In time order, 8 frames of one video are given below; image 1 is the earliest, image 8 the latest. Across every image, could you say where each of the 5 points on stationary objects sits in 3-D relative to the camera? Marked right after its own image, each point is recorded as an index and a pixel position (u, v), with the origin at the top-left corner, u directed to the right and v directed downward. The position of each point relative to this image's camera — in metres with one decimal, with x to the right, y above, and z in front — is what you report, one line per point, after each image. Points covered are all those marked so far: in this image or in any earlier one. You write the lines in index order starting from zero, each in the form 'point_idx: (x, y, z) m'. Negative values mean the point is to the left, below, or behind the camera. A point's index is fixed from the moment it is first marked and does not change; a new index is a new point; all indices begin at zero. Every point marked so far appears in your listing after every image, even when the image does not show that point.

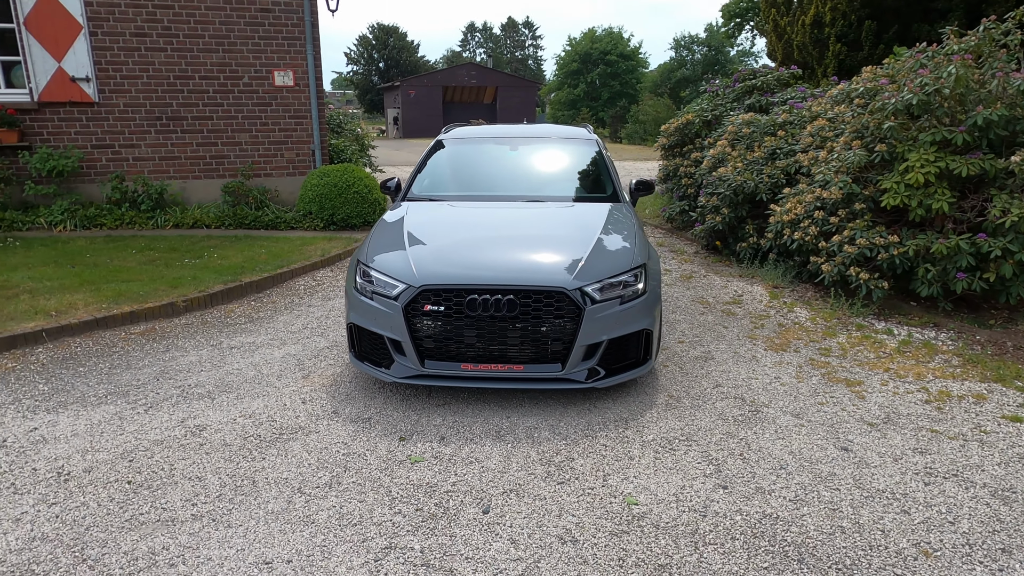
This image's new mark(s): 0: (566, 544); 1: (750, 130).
0: (+0.2, -1.0, +2.5) m
1: (+2.7, +1.8, +7.5) m
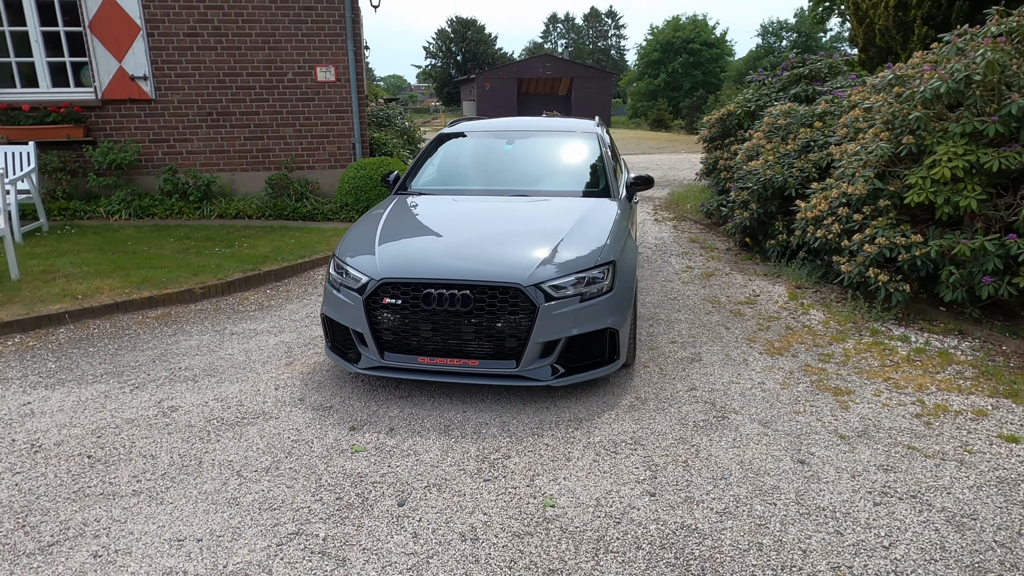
0: (-0.2, -0.9, +2.5) m
1: (+3.0, +1.8, +7.1) m
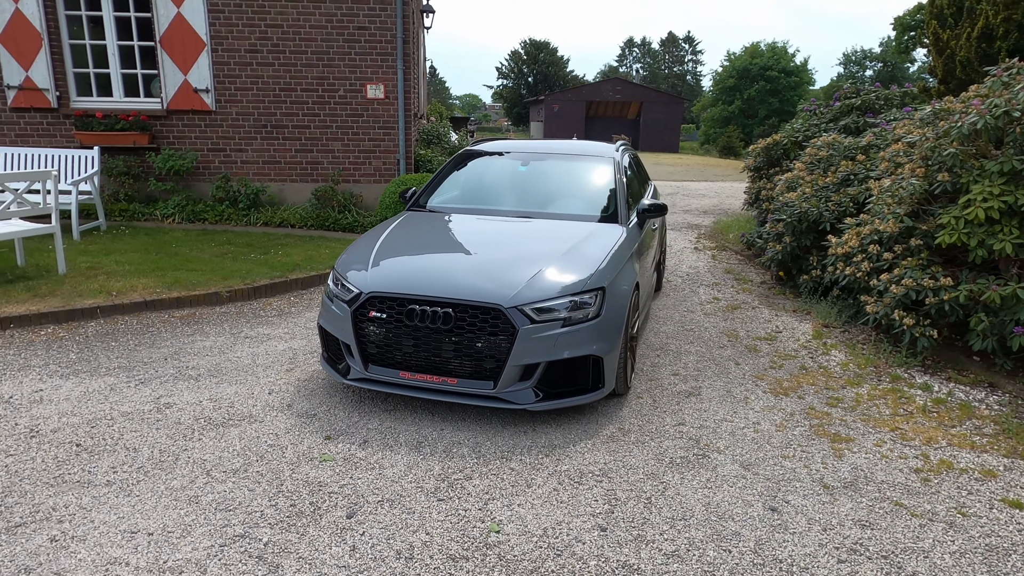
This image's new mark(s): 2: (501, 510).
0: (-0.4, -1.0, +2.5) m
1: (+3.3, +1.4, +6.8) m
2: (-0.1, -0.9, +2.8) m
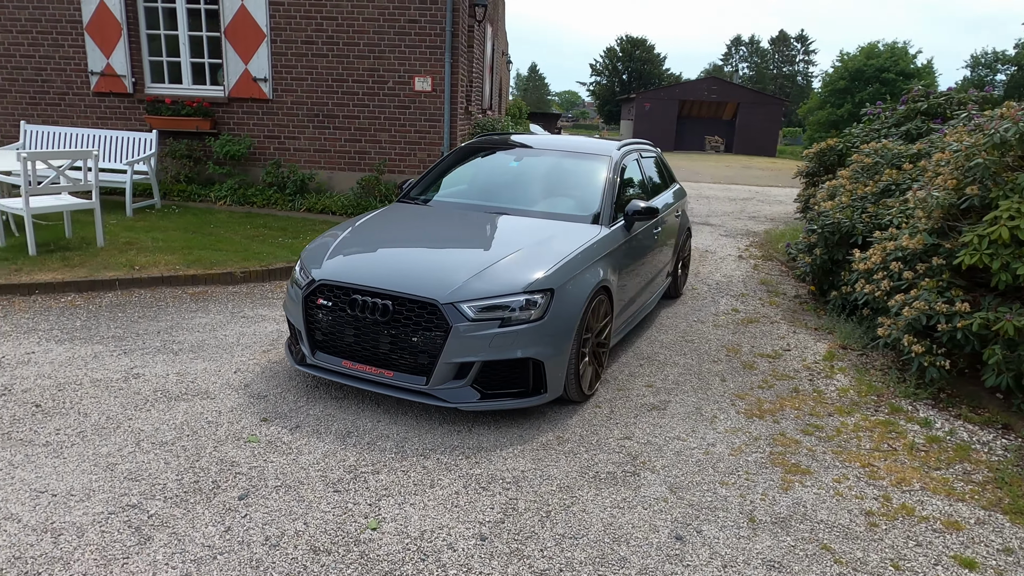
0: (-0.9, -1.0, +2.5) m
1: (+3.5, +1.2, +6.3) m
2: (-0.5, -0.9, +2.8) m
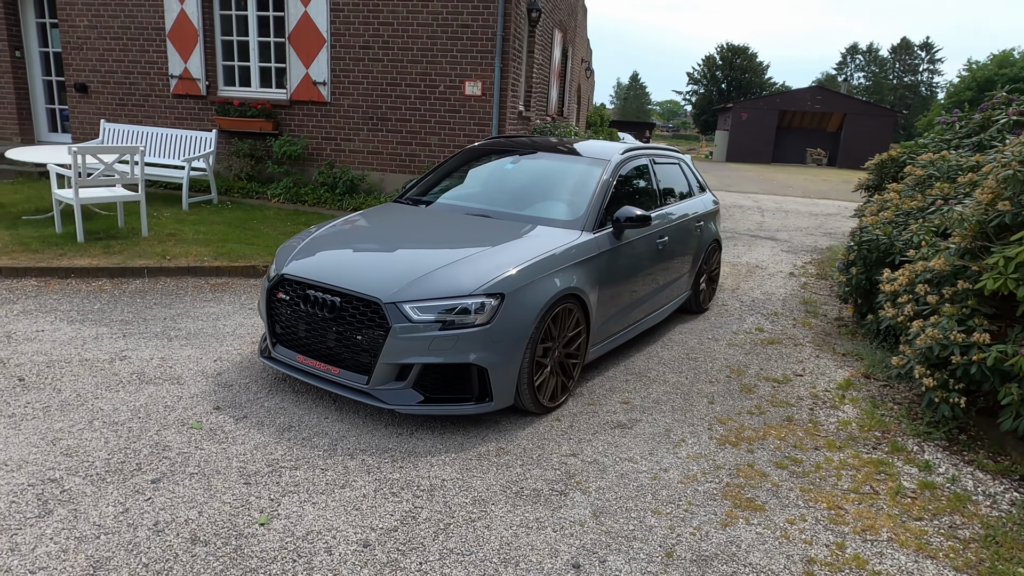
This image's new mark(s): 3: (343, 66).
0: (-1.4, -0.9, +2.5) m
1: (+3.6, +1.0, +5.7) m
2: (-0.9, -0.9, +2.7) m
3: (-2.5, +3.3, +9.8) m
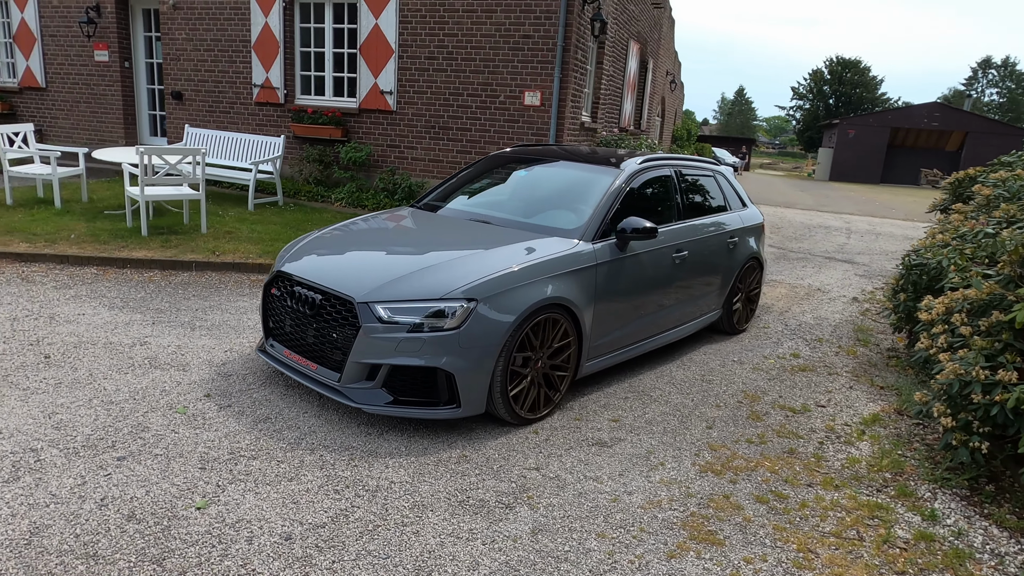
0: (-1.7, -0.9, +2.6) m
1: (+3.8, +0.7, +5.1) m
2: (-1.2, -0.9, +2.8) m
3: (-1.6, +3.2, +10.0) m
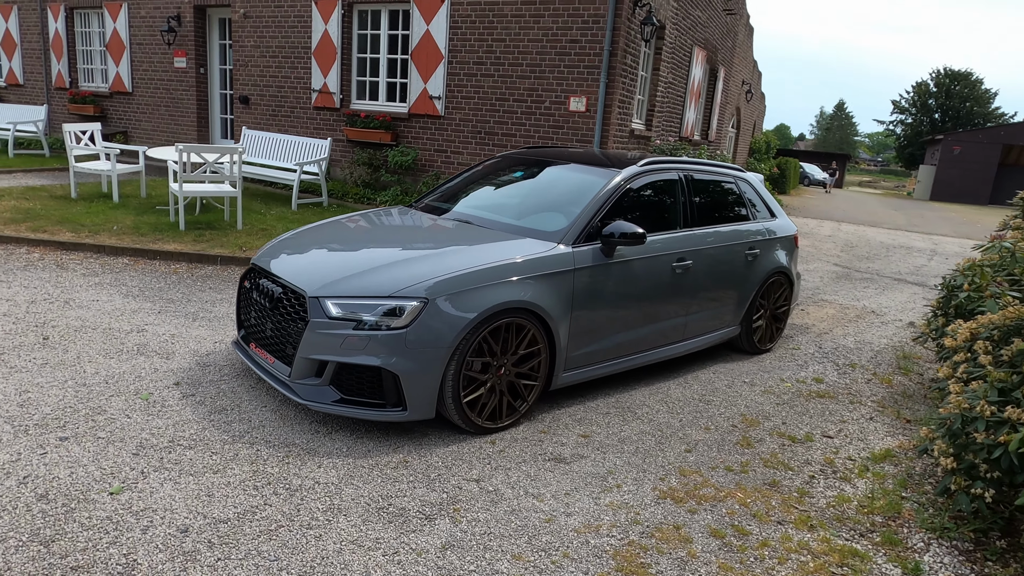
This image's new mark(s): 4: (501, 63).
0: (-2.0, -0.8, +2.7) m
1: (+3.8, +0.5, +4.5) m
2: (-1.5, -0.8, +2.8) m
3: (-0.8, +3.1, +10.1) m
4: (-0.2, +3.3, +9.7) m
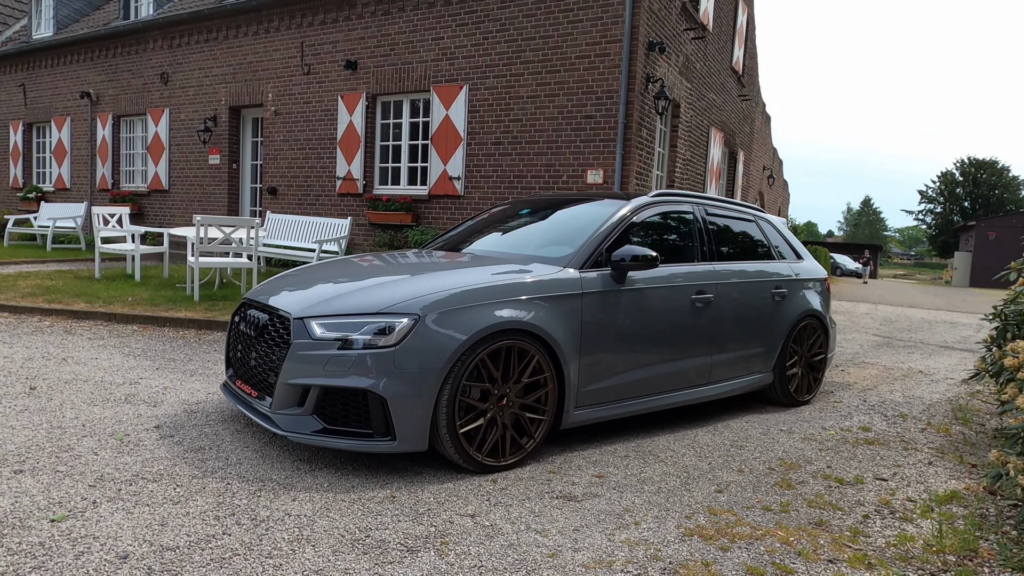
0: (-2.0, -0.8, +2.4) m
1: (+3.8, +0.4, +4.2) m
2: (-1.5, -0.8, +2.5) m
3: (-0.6, +2.0, +10.2) m
4: (+0.1, +2.2, +9.9) m
